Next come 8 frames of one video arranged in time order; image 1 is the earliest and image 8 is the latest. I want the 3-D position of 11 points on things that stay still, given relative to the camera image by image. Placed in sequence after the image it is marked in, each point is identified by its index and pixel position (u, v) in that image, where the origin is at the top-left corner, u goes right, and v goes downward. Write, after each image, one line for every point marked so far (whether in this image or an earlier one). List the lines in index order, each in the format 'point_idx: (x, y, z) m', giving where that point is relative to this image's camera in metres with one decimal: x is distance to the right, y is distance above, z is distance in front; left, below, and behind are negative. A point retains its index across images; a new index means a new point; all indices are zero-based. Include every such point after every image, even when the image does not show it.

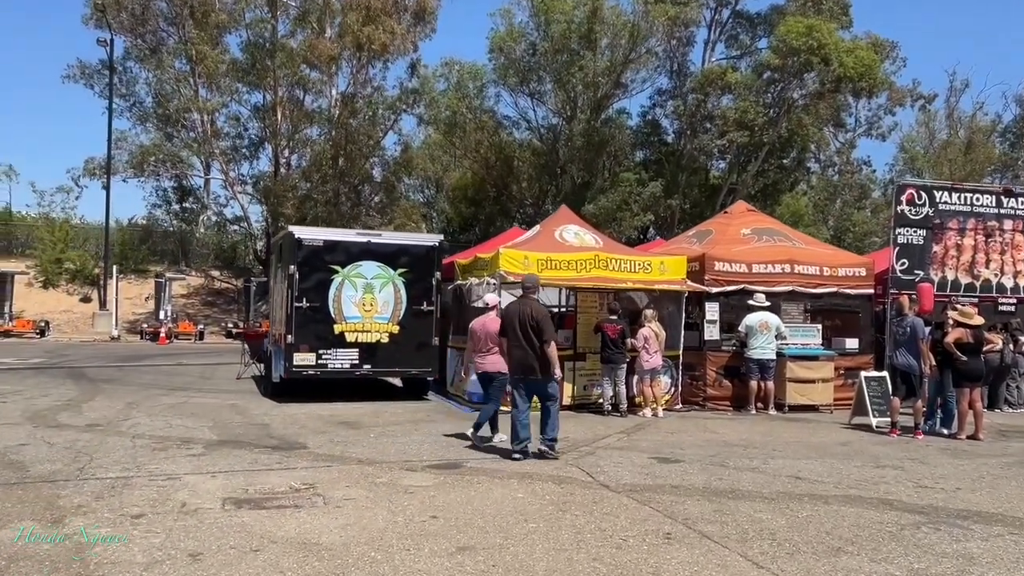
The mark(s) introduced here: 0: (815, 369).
0: (+4.7, -1.3, +13.3) m
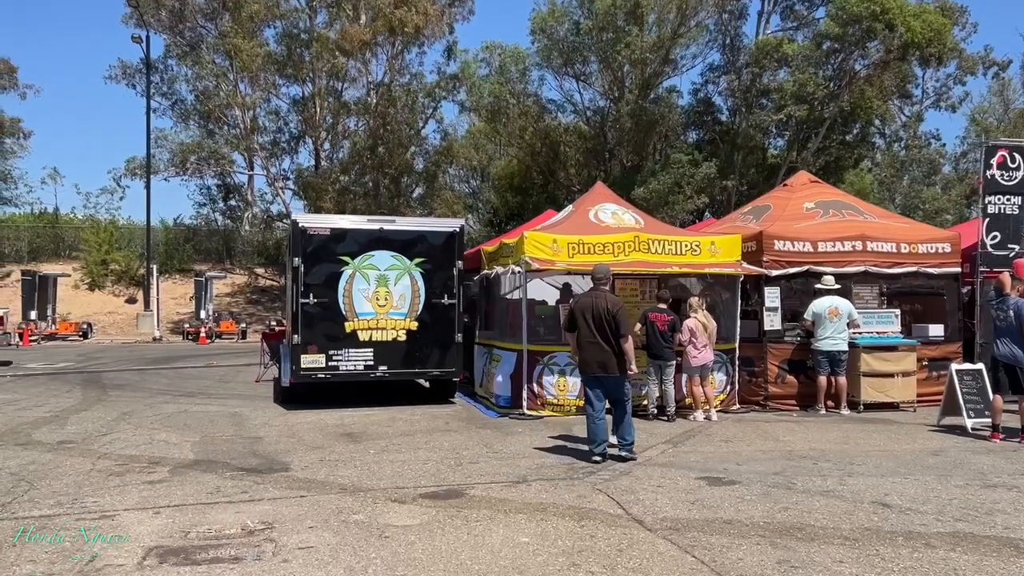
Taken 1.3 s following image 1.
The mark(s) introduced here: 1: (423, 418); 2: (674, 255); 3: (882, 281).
0: (+5.1, -1.0, +11.5) m
1: (-1.1, -1.6, +10.6) m
2: (+2.2, +0.4, +11.3) m
3: (+5.2, +0.1, +12.1) m
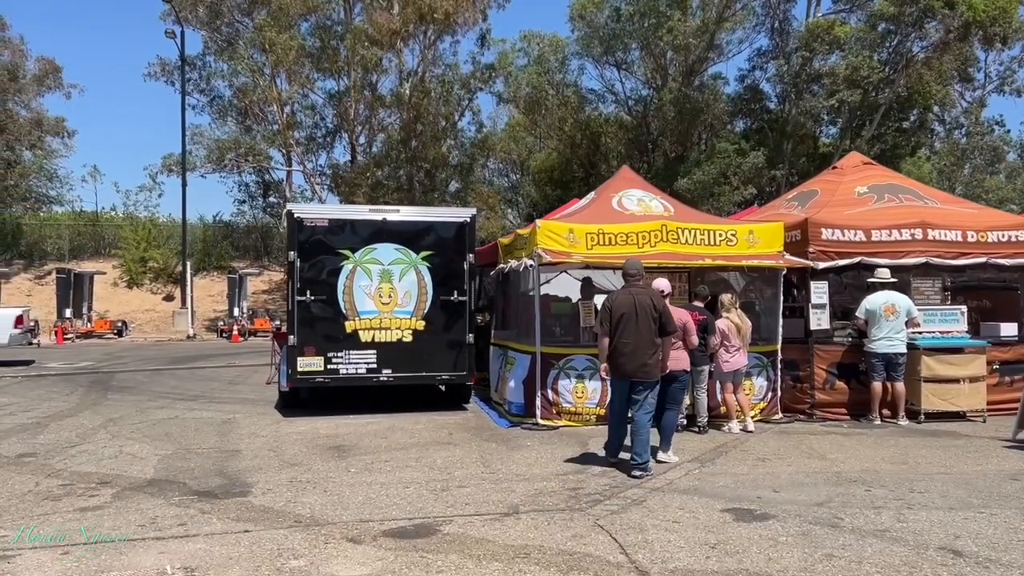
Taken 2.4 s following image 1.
0: (+5.3, -0.9, +10.1) m
1: (-1.0, -1.6, +9.6) m
2: (+2.3, +0.5, +10.1) m
3: (+5.4, +0.2, +10.7) m
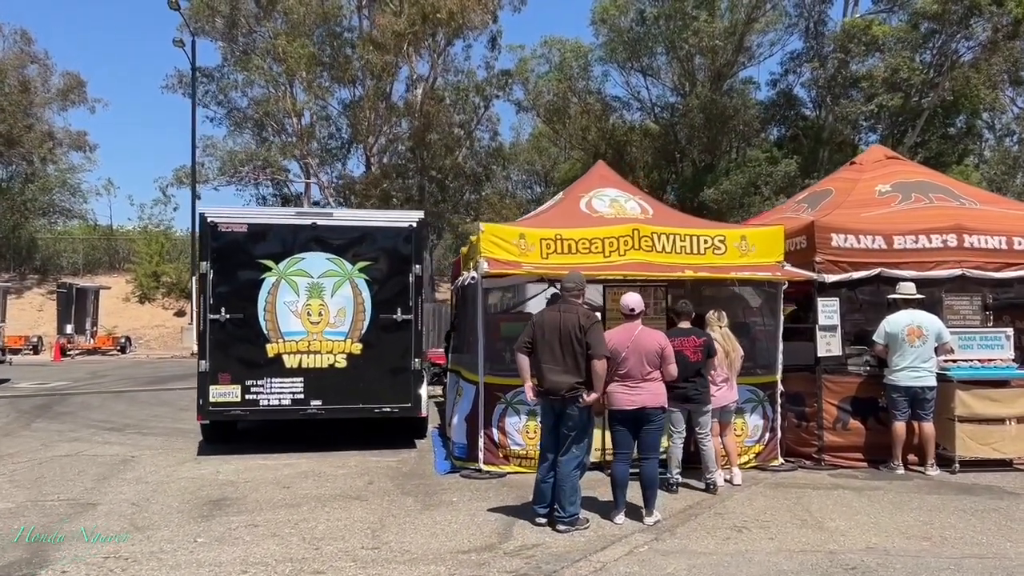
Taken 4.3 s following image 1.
0: (+4.7, -1.1, +8.2) m
1: (-1.6, -1.8, +8.0) m
2: (+1.7, +0.3, +8.4) m
3: (+4.9, 0.0, +8.8) m
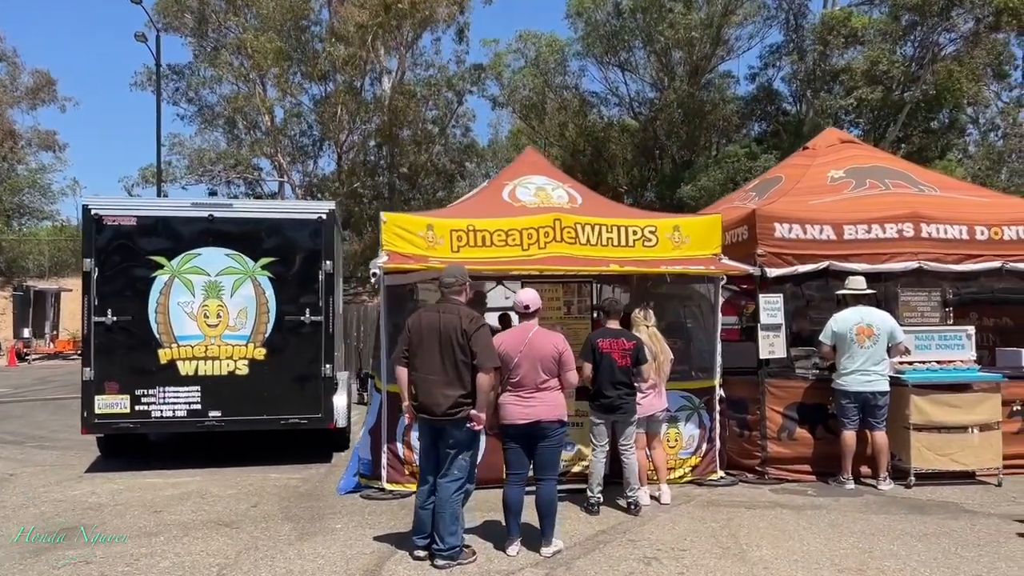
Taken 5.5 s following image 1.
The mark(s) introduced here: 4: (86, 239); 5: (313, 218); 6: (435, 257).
0: (+3.9, -1.0, +7.4) m
1: (-2.4, -1.7, +7.1) m
2: (+0.9, +0.4, +7.5) m
3: (+4.1, 0.0, +8.0) m
4: (-4.1, +0.5, +8.3) m
5: (-2.0, +0.7, +8.7) m
6: (-0.7, +0.3, +7.2) m
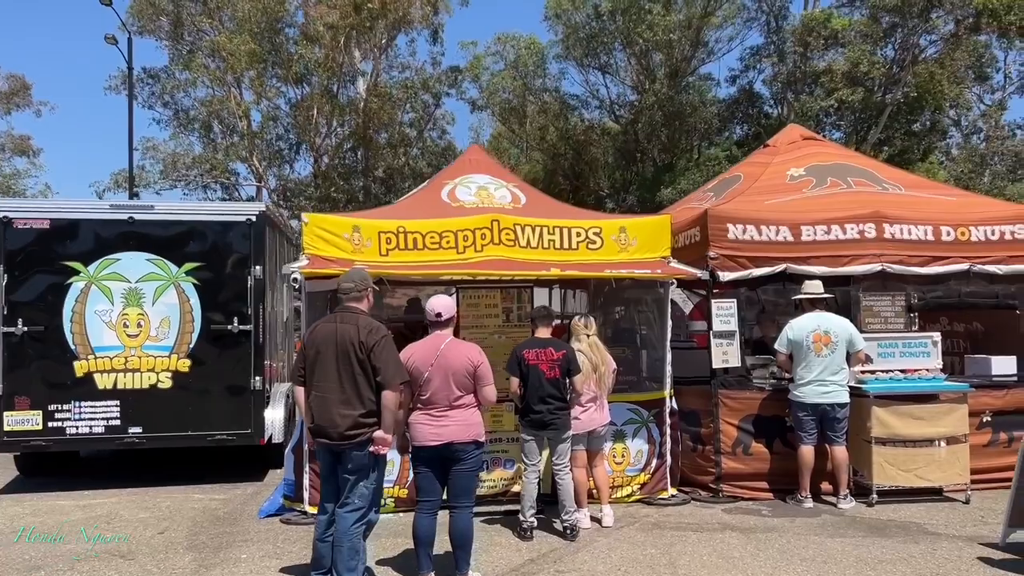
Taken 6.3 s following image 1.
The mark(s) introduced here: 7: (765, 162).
0: (+3.4, -1.1, +6.9) m
1: (-2.9, -1.8, +6.6) m
2: (+0.4, +0.3, +7.1) m
3: (+3.5, 0.0, +7.6) m
4: (-4.6, +0.4, +7.7) m
5: (-2.6, +0.6, +8.1) m
6: (-1.2, +0.2, +6.7) m
7: (+2.6, +1.3, +8.7) m
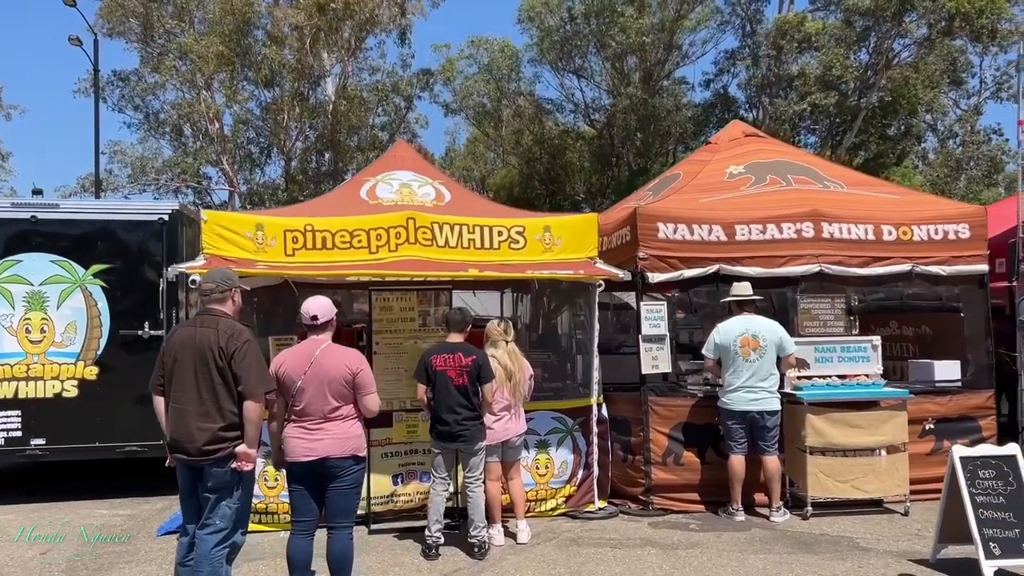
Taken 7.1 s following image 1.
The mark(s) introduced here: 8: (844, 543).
0: (+2.7, -1.1, +6.6) m
1: (-3.5, -1.8, +6.1) m
2: (-0.3, +0.3, +6.7) m
3: (+2.9, 0.0, +7.3) m
4: (-5.3, +0.4, +7.3) m
5: (-3.2, +0.6, +7.7) m
6: (-1.8, +0.2, +6.3) m
7: (+1.9, +1.3, +8.4) m
8: (+2.3, -1.7, +5.8) m
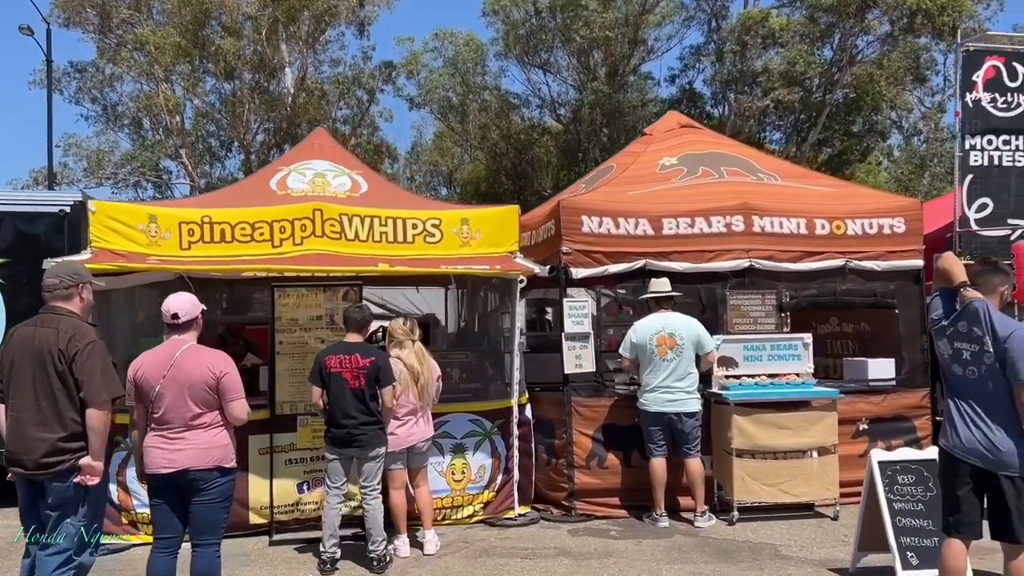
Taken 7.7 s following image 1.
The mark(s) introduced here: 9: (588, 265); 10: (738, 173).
0: (+2.1, -1.1, +6.3) m
1: (-4.1, -1.8, +5.7) m
2: (-0.9, +0.3, +6.3) m
3: (+2.2, 0.0, +7.0) m
4: (-5.9, +0.4, +6.8) m
5: (-3.9, +0.6, +7.3) m
6: (-2.5, +0.2, +5.9) m
7: (+1.2, +1.3, +8.1) m
8: (+1.7, -1.7, +5.6) m
9: (+0.6, +0.2, +6.6) m
10: (+2.0, +1.0, +7.5) m
